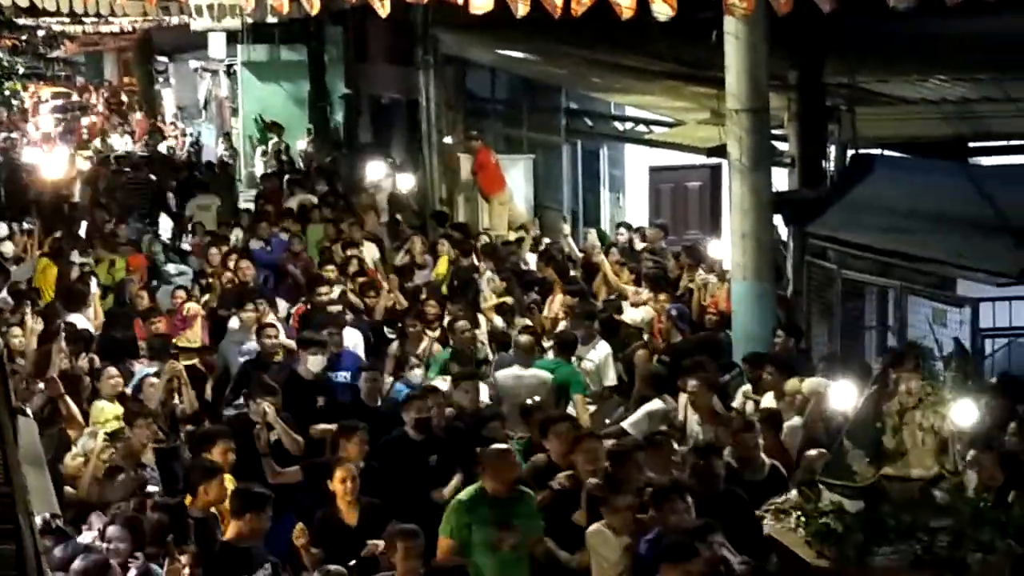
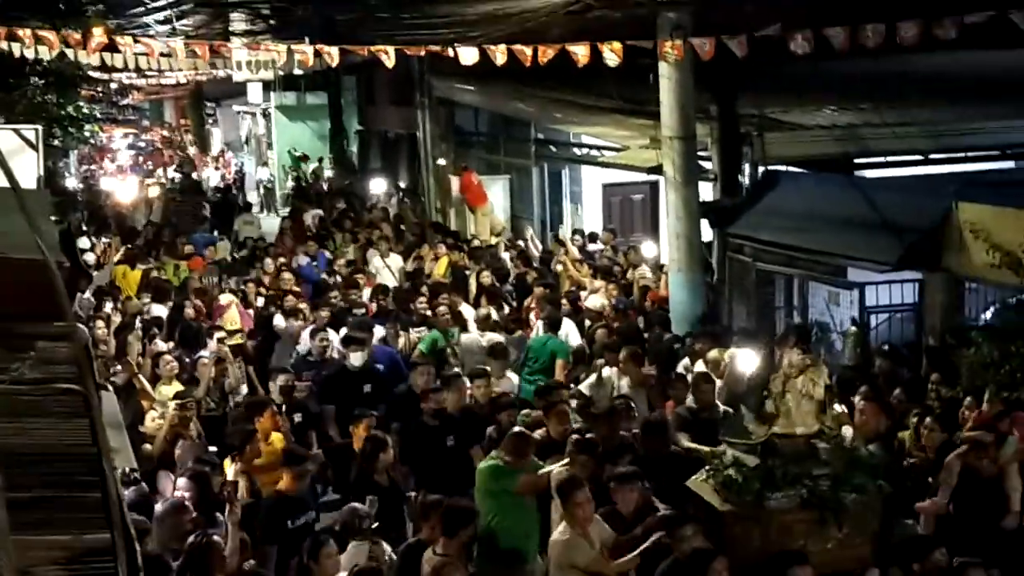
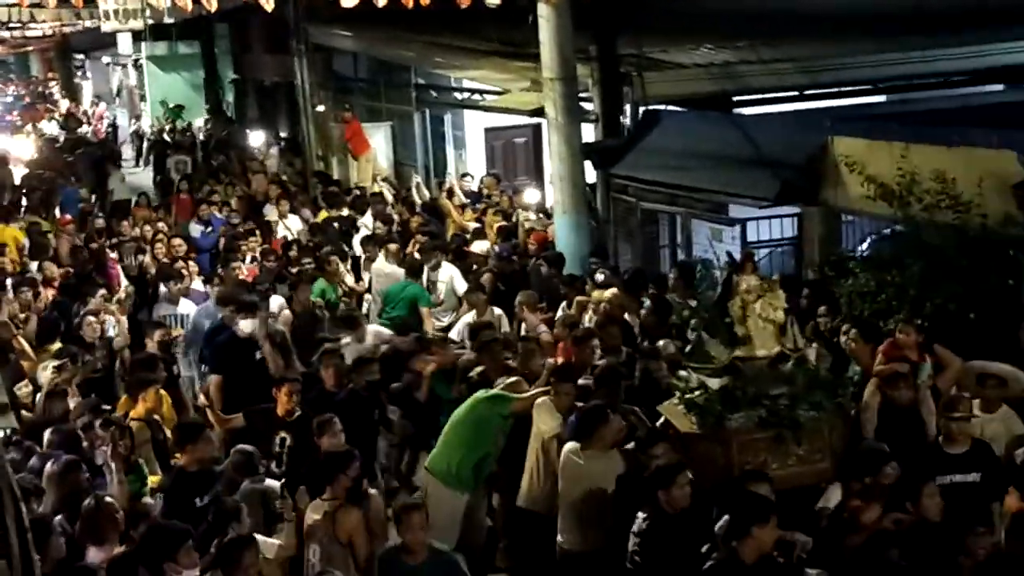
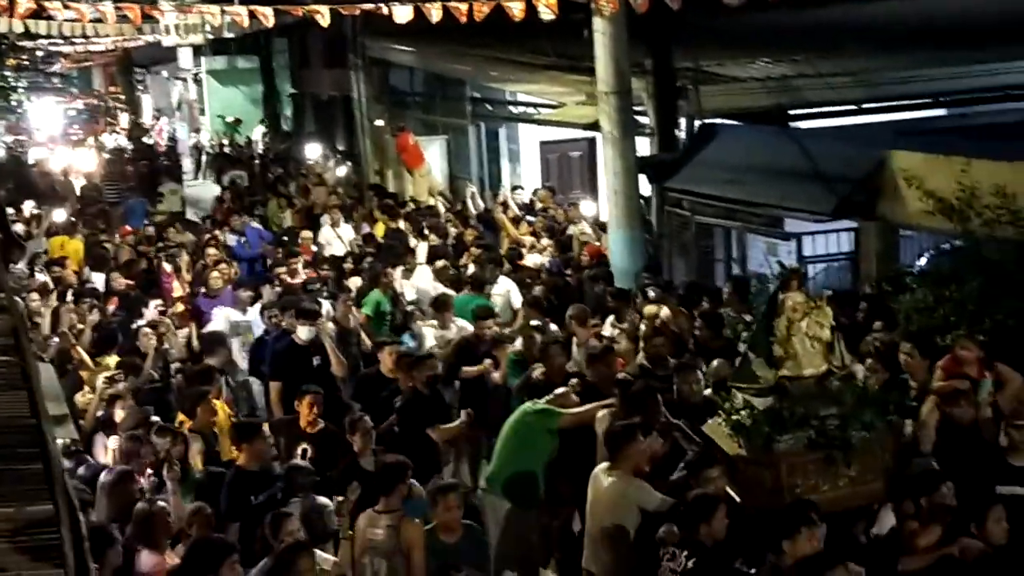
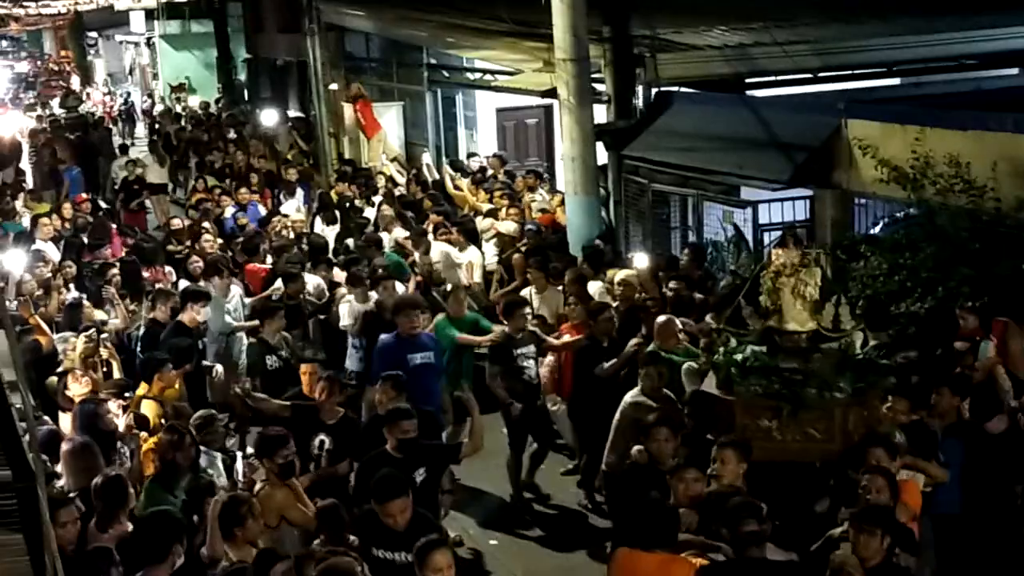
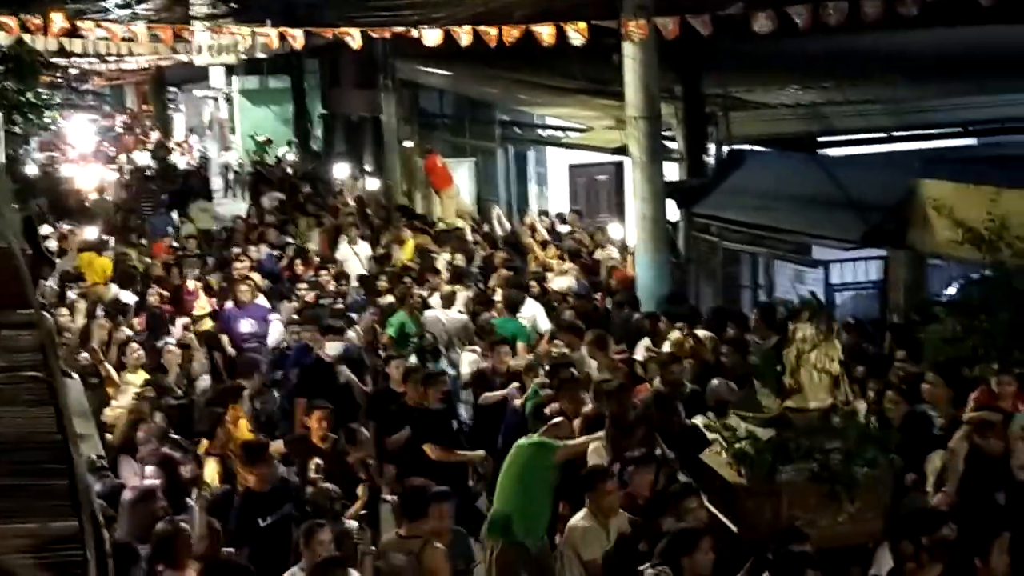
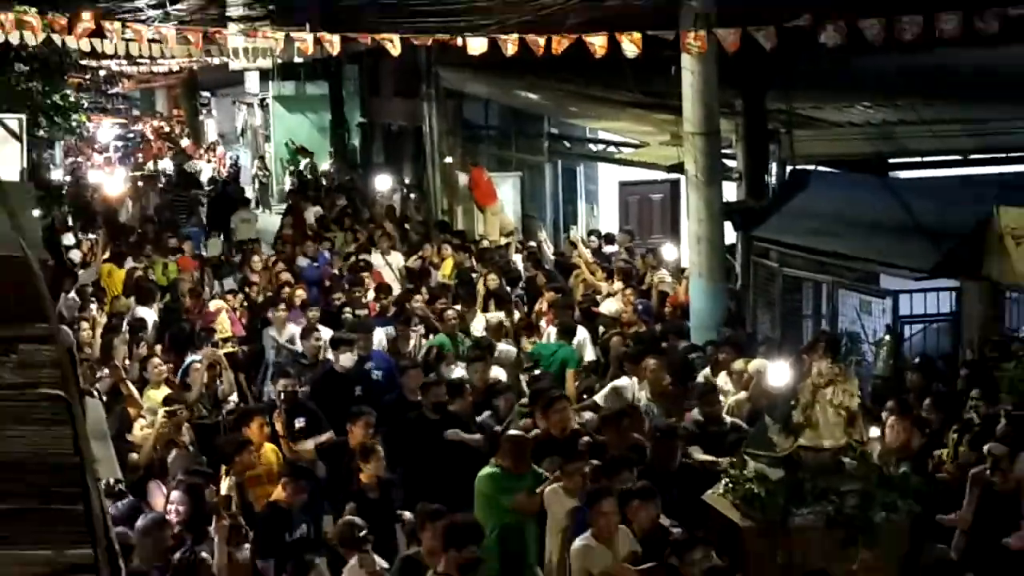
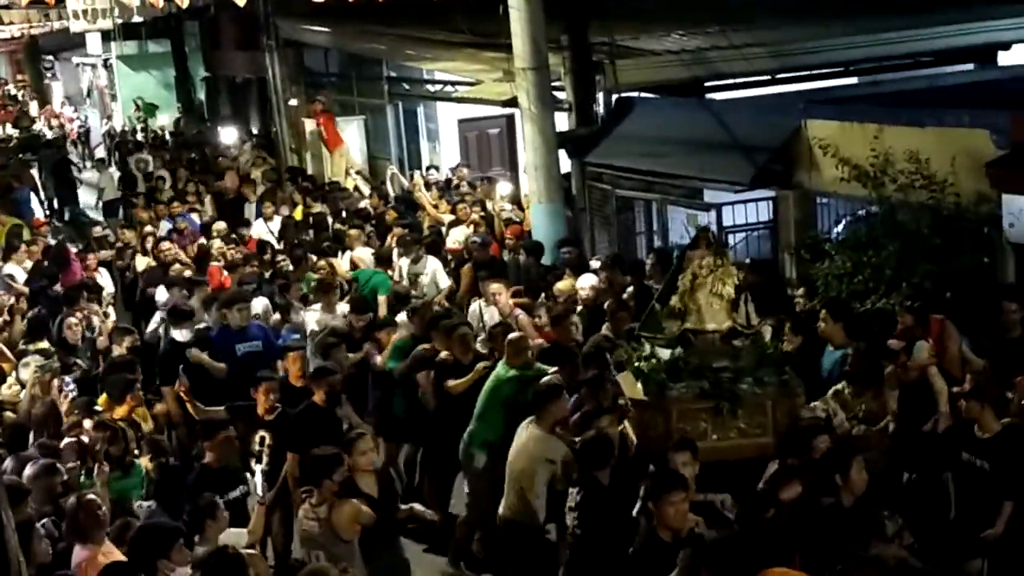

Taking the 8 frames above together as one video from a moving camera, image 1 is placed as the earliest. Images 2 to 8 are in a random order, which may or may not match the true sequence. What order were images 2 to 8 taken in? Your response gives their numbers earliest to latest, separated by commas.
7, 2, 6, 4, 3, 8, 5
